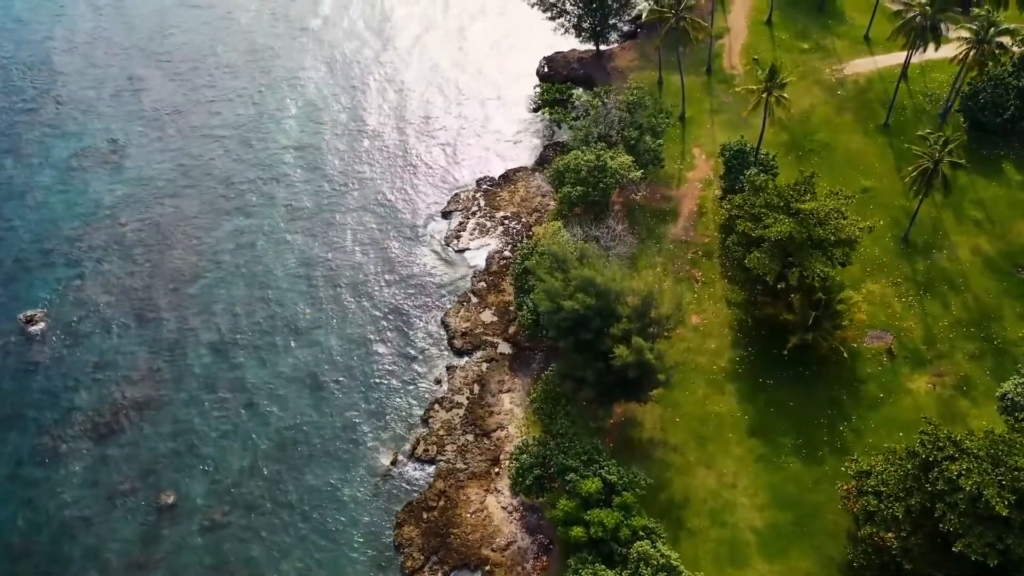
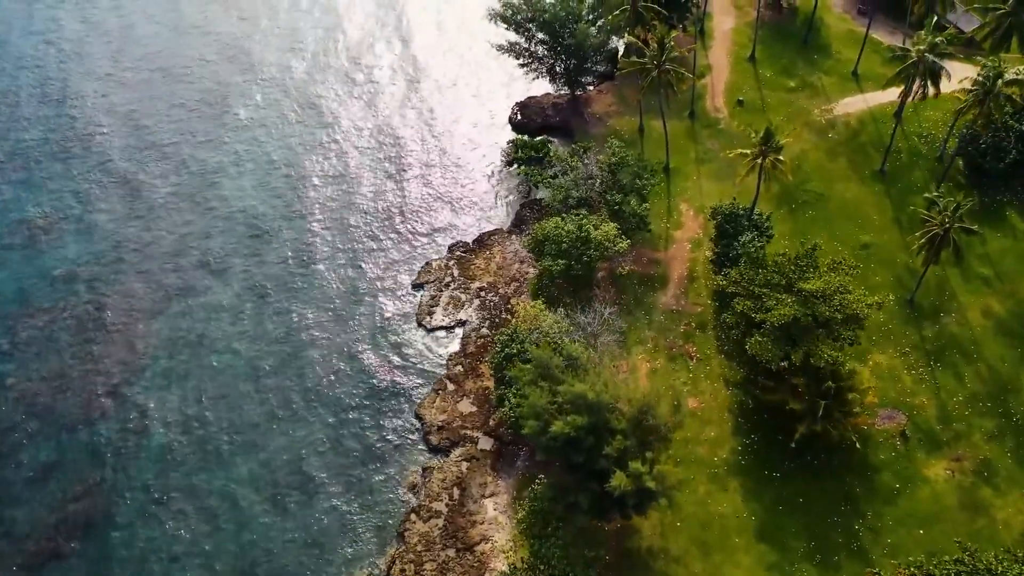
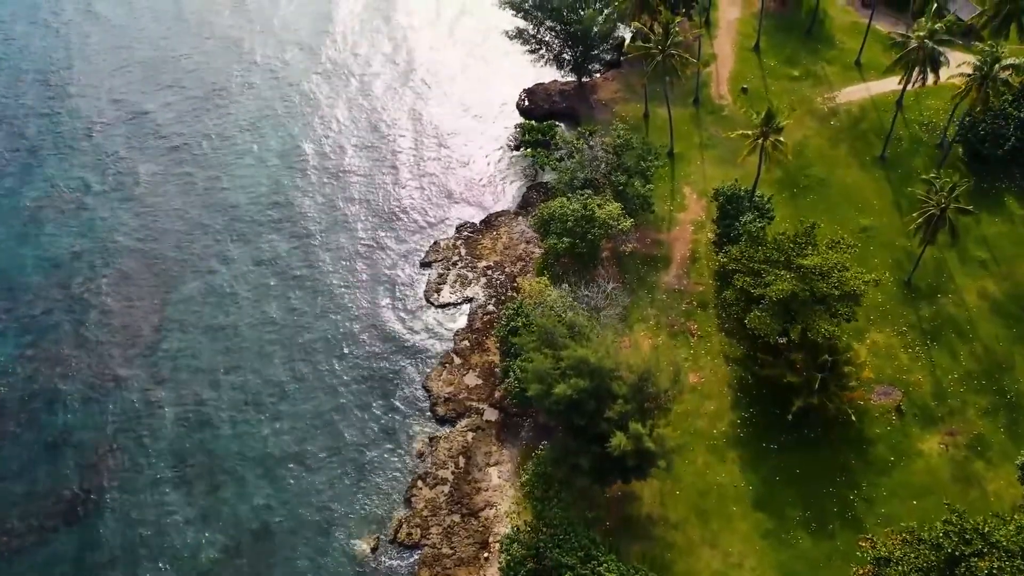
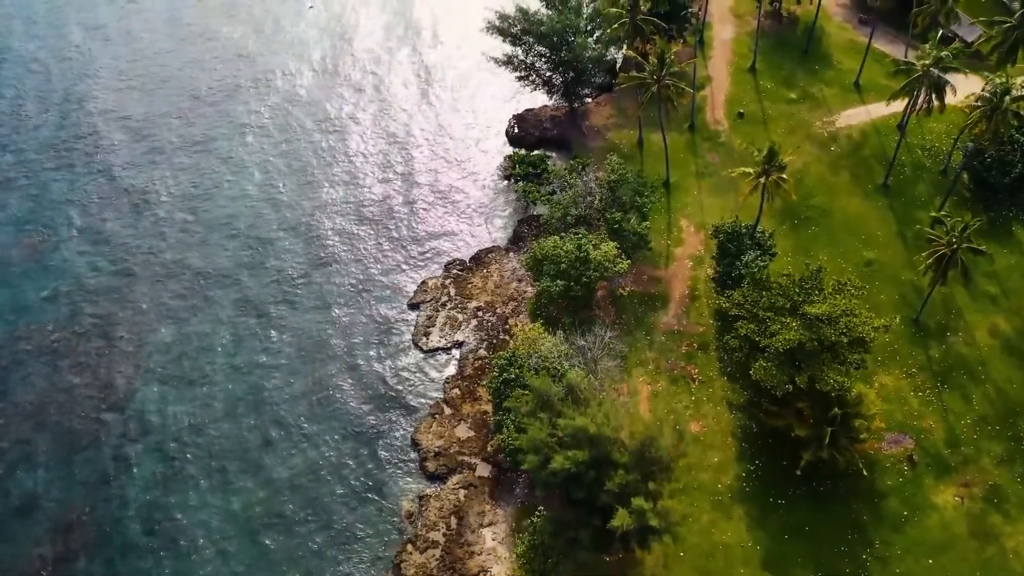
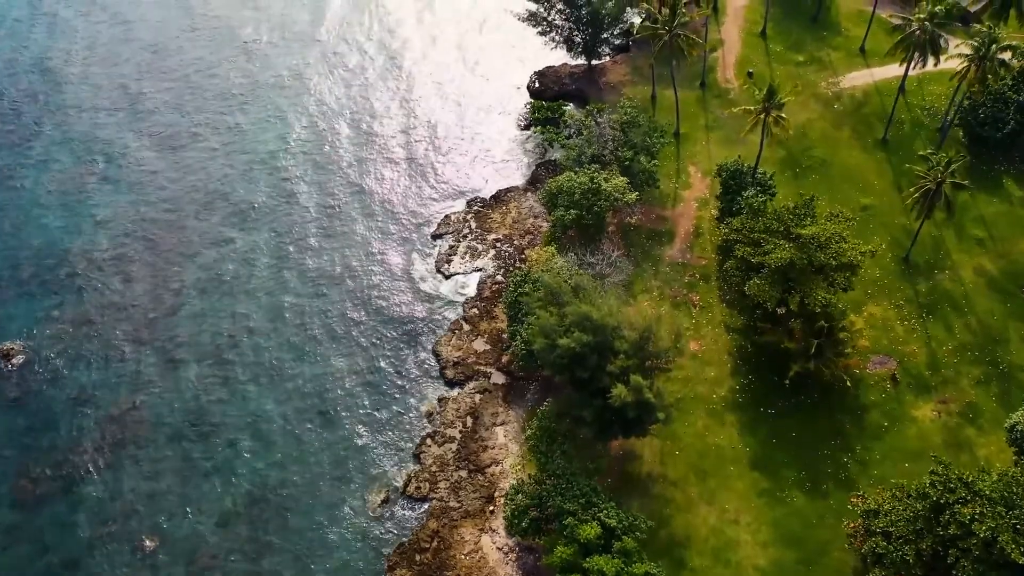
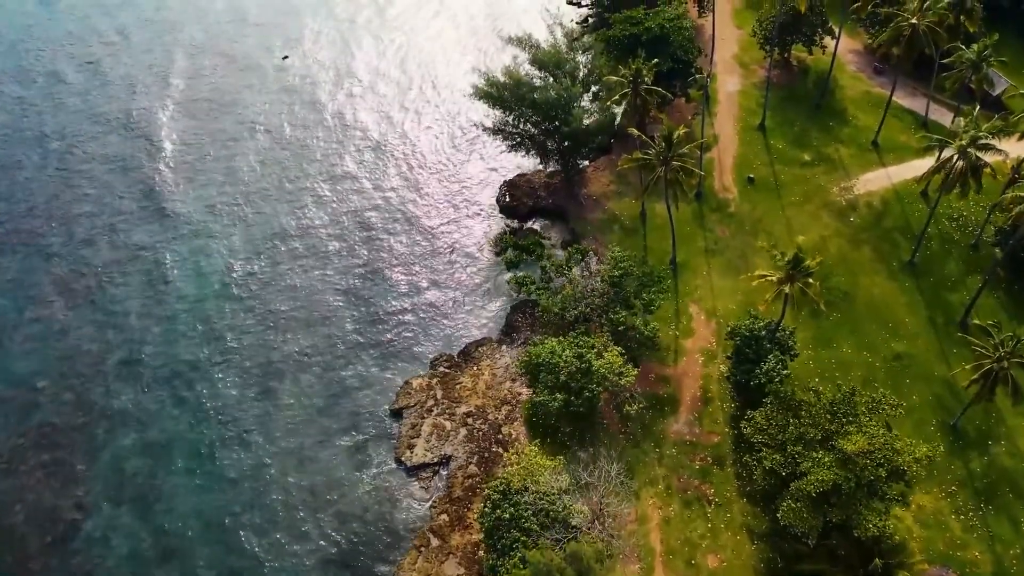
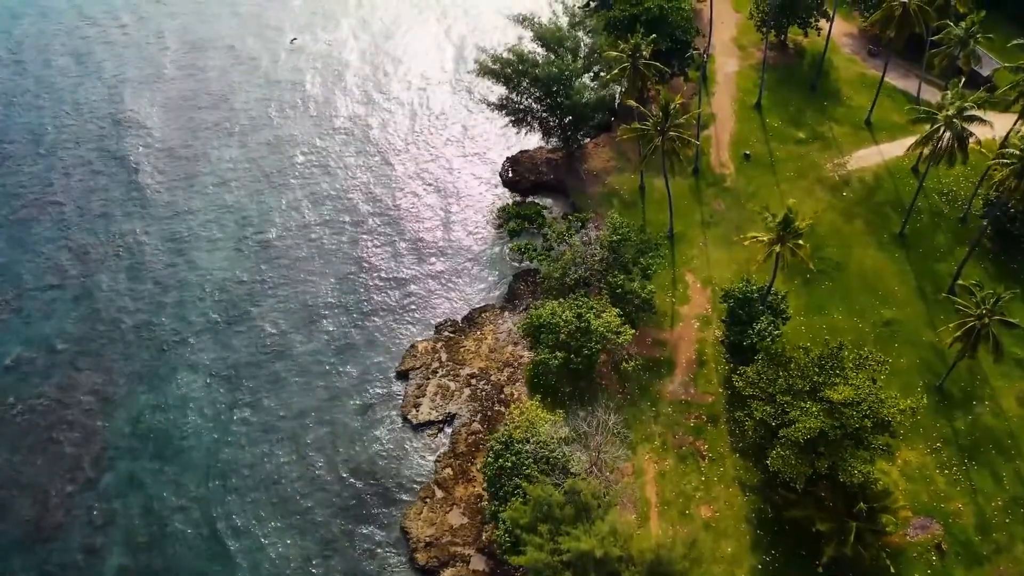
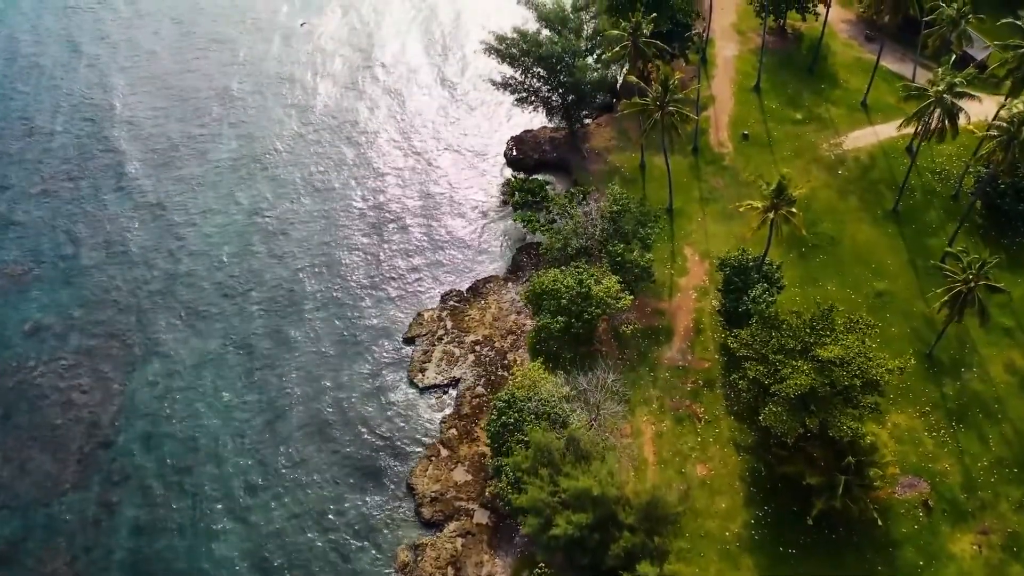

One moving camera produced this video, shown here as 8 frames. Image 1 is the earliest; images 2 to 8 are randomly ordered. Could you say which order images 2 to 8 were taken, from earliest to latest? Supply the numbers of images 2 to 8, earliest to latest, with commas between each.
5, 3, 2, 4, 8, 7, 6
